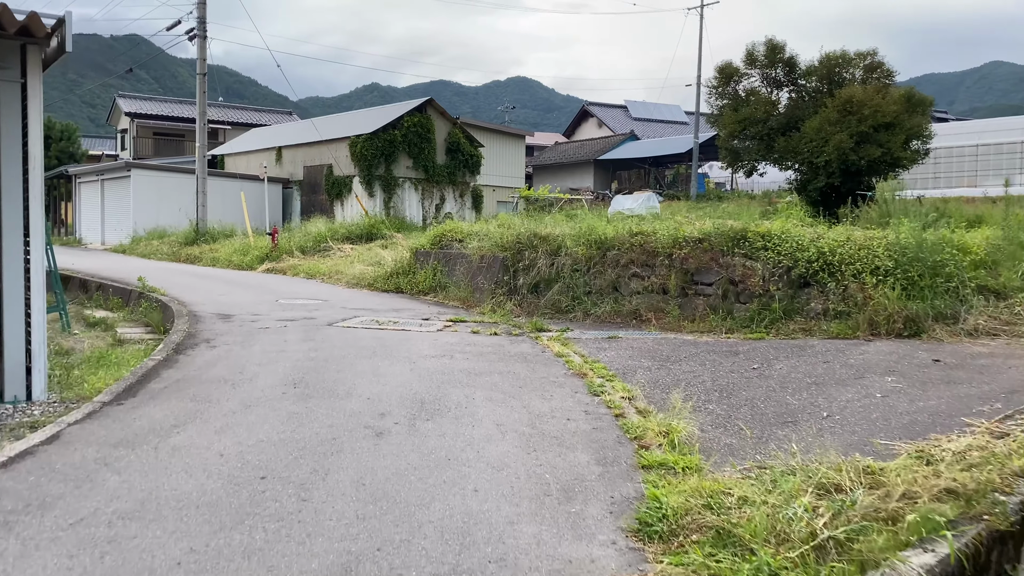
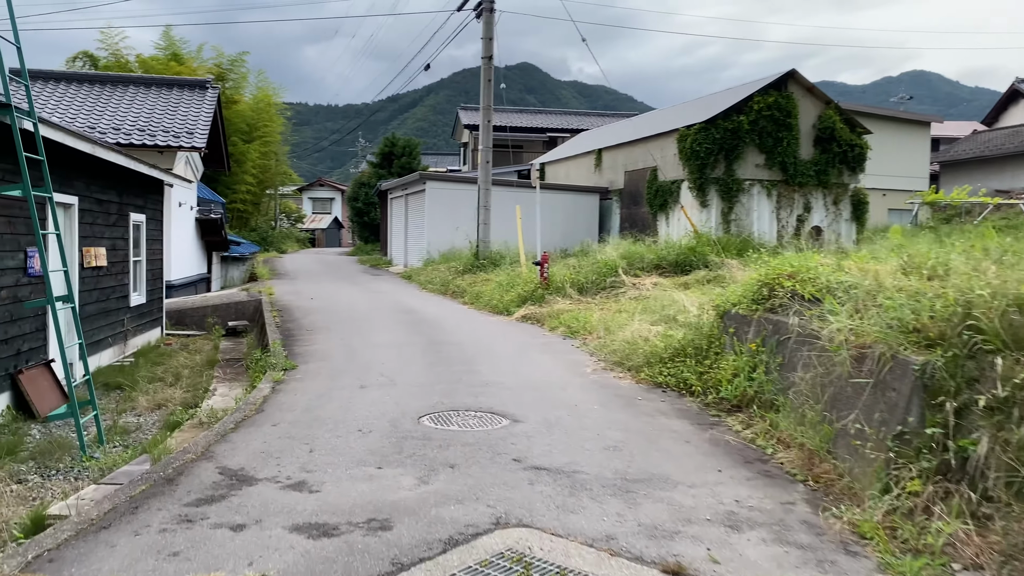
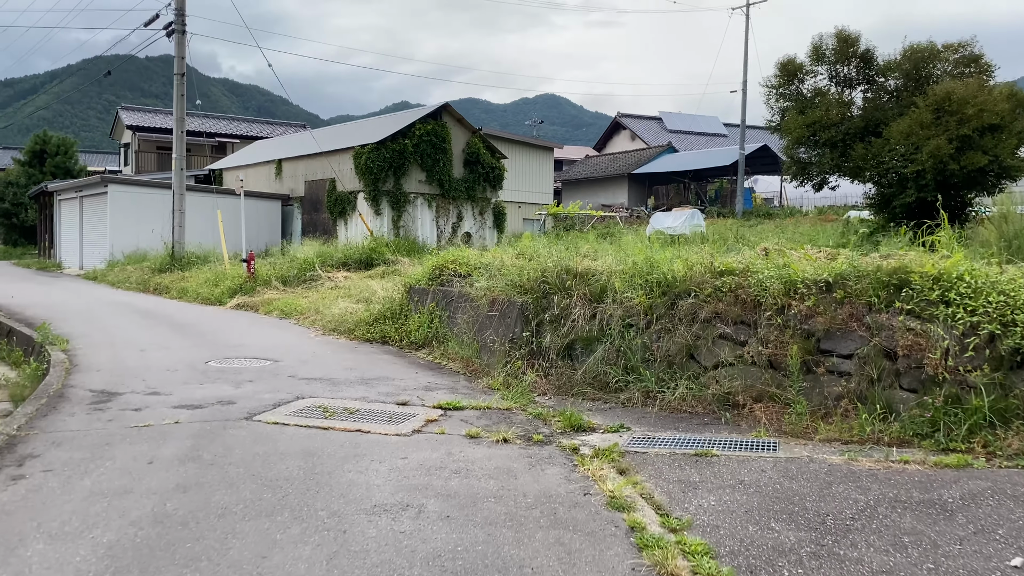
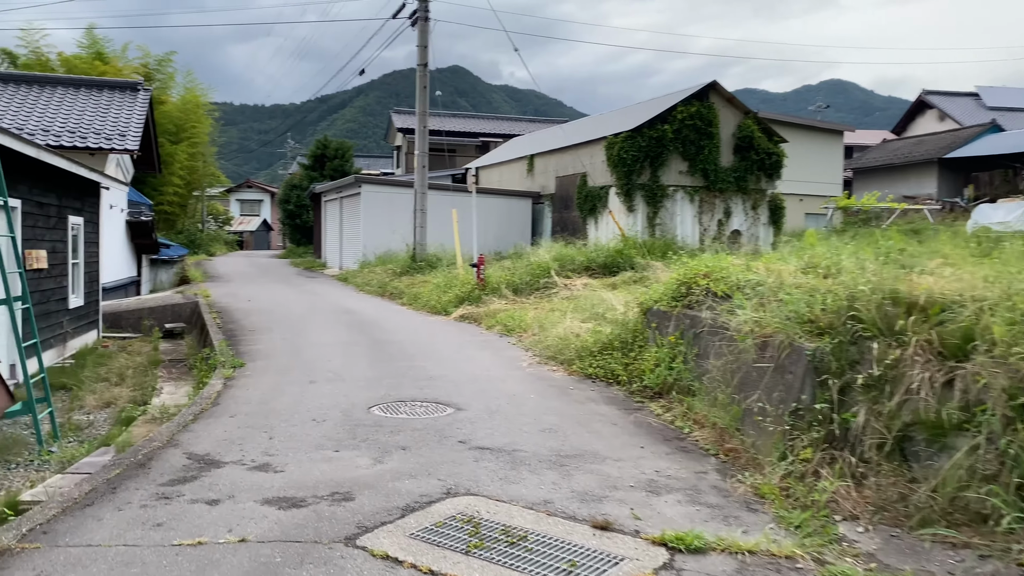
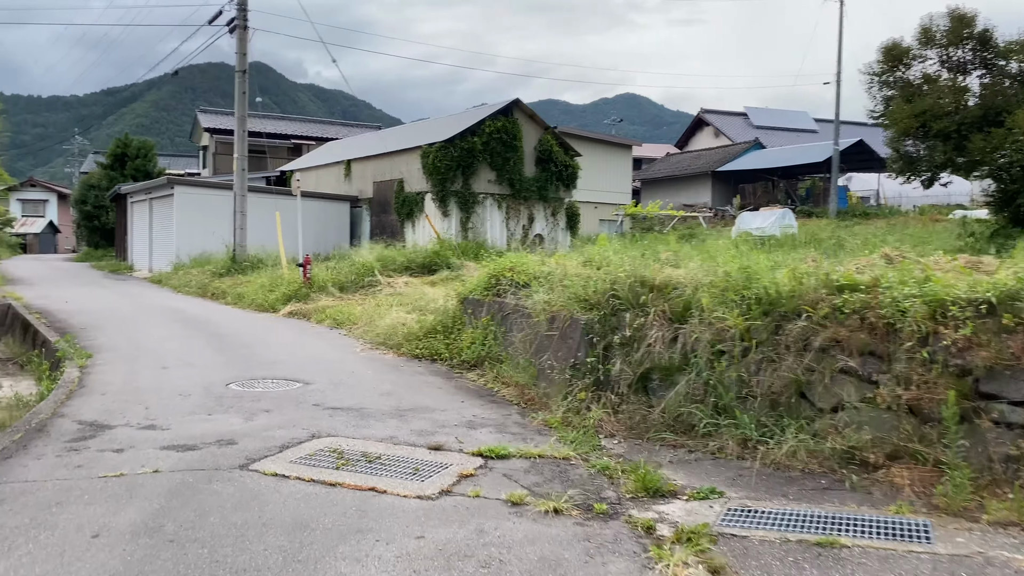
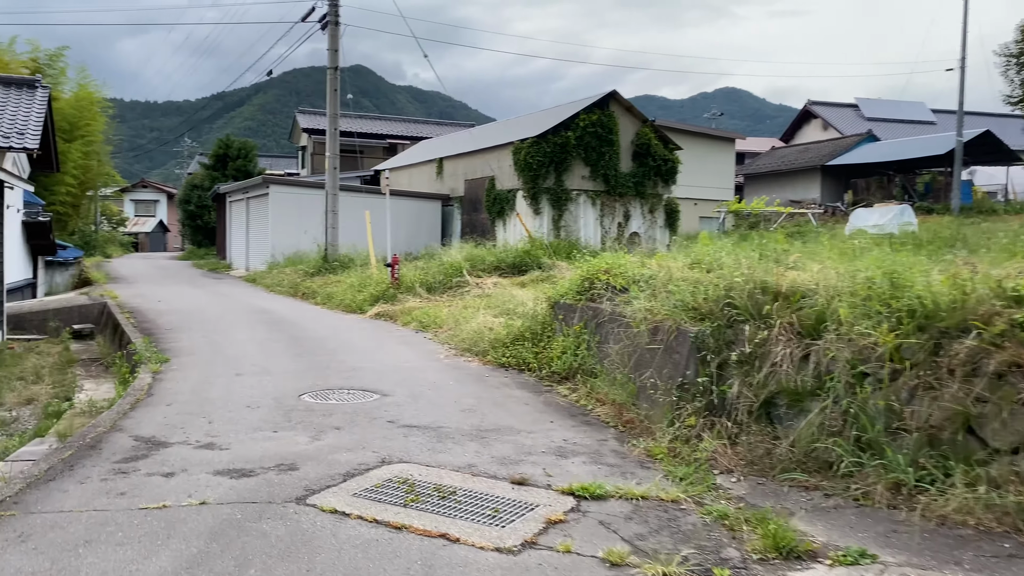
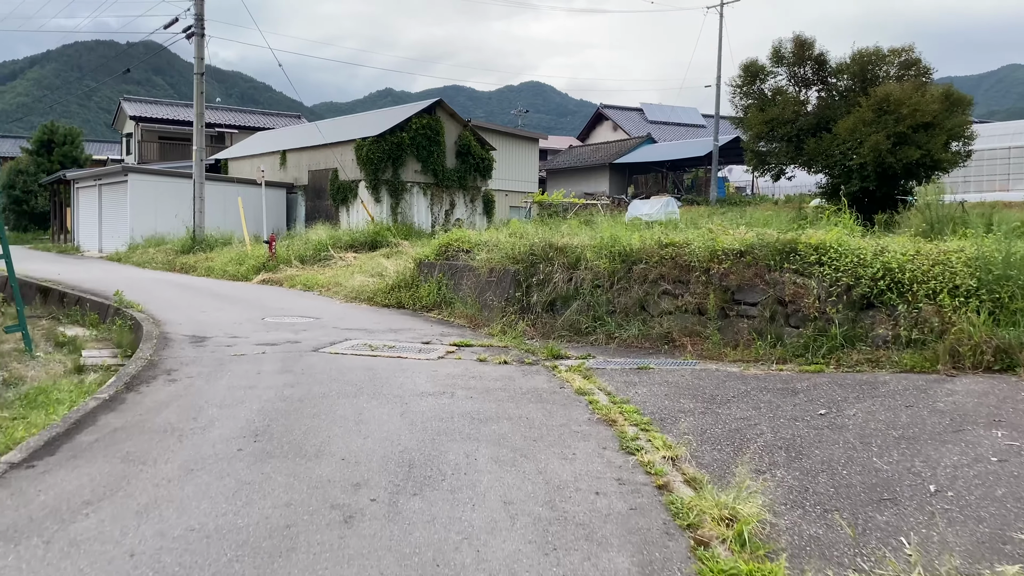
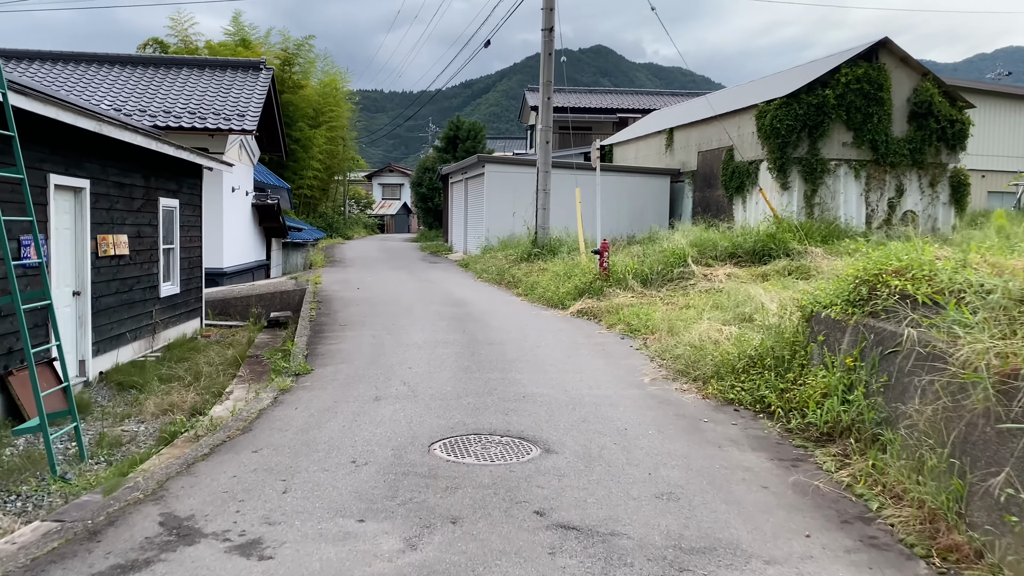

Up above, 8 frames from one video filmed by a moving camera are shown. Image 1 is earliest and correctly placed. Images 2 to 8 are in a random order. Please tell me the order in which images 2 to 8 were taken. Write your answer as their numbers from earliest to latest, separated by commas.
7, 3, 5, 6, 4, 2, 8
